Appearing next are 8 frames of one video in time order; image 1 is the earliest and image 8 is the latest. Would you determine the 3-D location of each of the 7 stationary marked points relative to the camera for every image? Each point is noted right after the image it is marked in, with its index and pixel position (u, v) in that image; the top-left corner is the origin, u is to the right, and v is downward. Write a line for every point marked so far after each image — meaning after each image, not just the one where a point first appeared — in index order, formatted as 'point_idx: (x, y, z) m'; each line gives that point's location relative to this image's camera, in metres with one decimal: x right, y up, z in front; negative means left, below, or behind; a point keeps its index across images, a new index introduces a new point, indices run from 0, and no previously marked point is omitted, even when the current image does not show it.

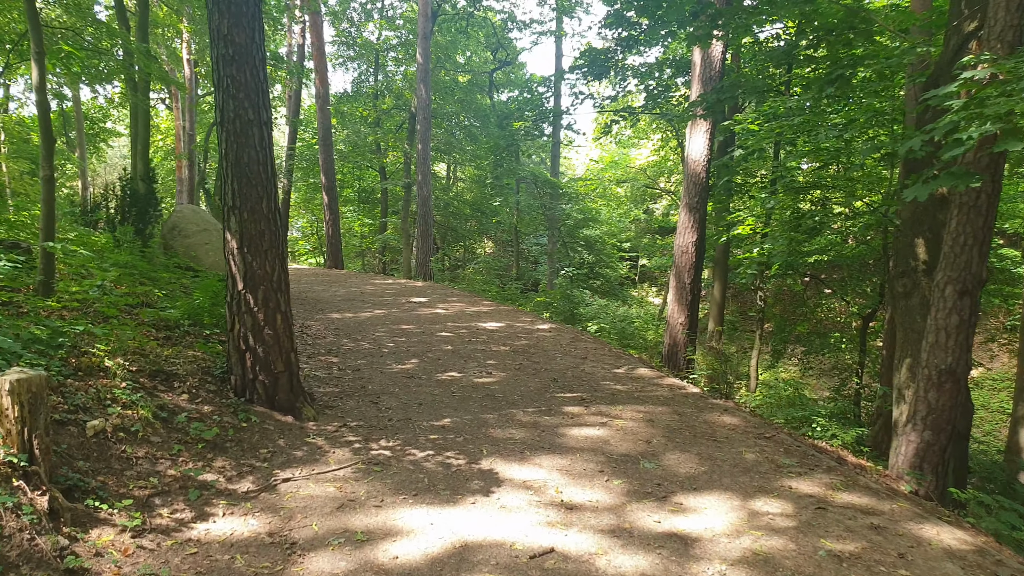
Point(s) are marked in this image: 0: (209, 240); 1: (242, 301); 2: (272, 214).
0: (-3.2, +0.5, +8.8) m
1: (-1.3, -0.1, +4.0) m
2: (-1.1, +0.4, +4.0) m
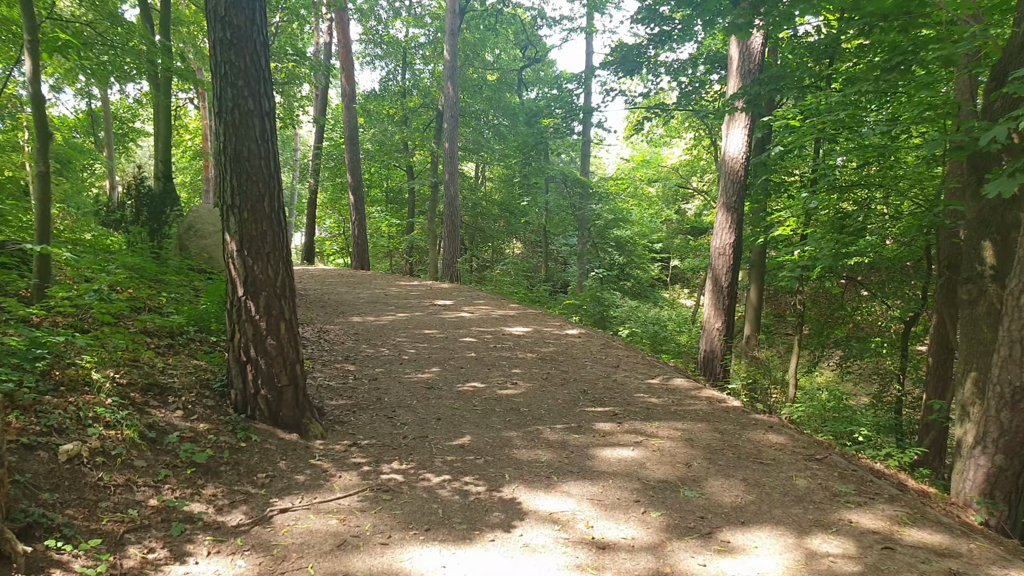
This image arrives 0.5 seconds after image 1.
0: (-2.9, +0.5, +8.6) m
1: (-1.2, -0.1, +3.6) m
2: (-1.0, +0.3, +3.7) m
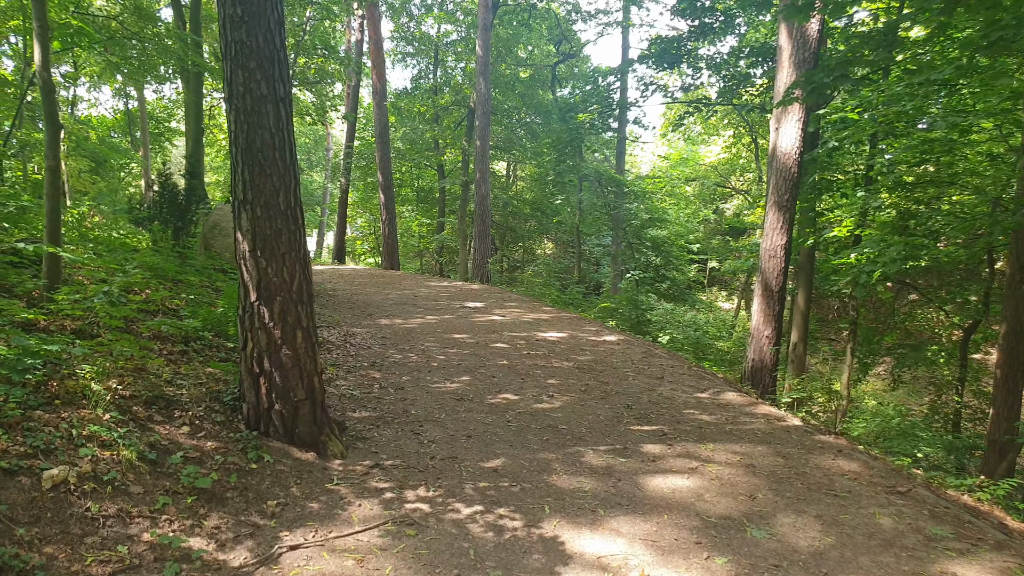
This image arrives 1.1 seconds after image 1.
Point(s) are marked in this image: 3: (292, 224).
0: (-2.5, +0.5, +8.3) m
1: (-1.0, -0.1, +3.3) m
2: (-0.9, +0.3, +3.3) m
3: (-0.9, +0.2, +3.3) m
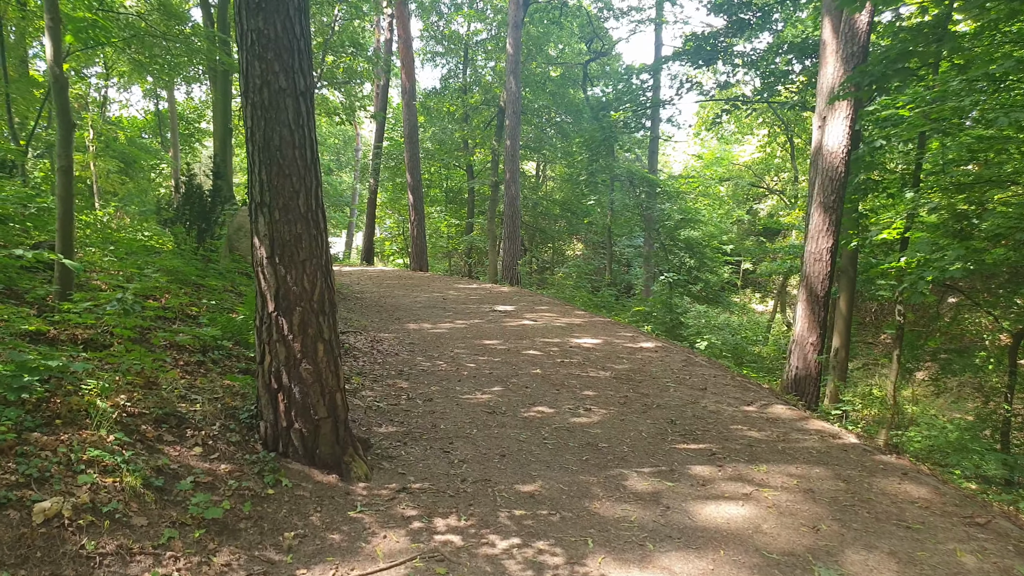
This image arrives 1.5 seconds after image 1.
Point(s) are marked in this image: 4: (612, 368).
0: (-2.2, +0.5, +8.1) m
1: (-0.9, -0.1, +3.0) m
2: (-0.7, +0.3, +3.1) m
3: (-0.7, +0.2, +3.1) m
4: (+0.7, -0.6, +6.0) m
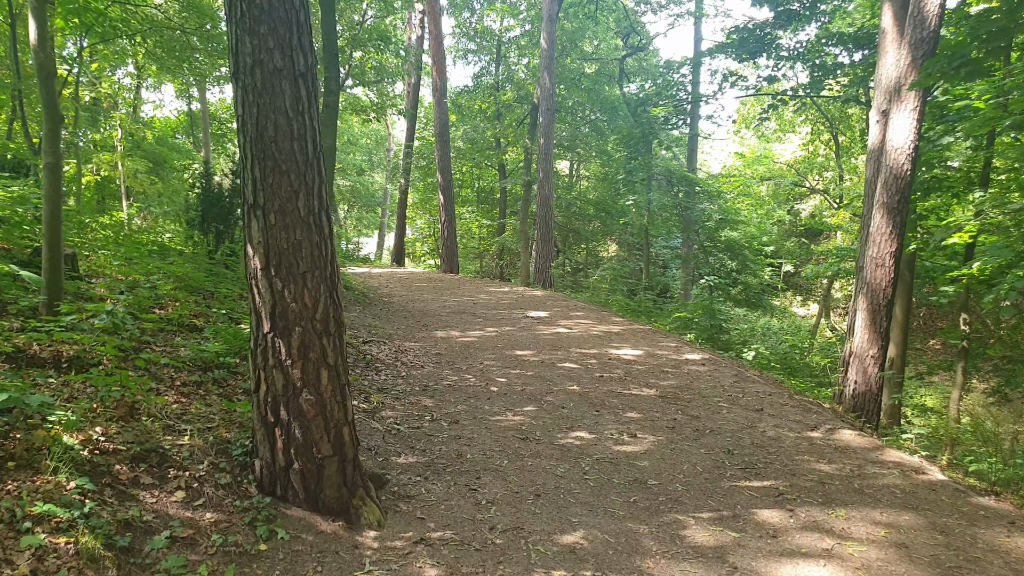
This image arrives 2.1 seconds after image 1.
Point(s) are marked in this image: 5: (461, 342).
0: (-1.9, +0.4, +7.7) m
1: (-0.7, -0.2, +2.6) m
2: (-0.6, +0.2, +2.6) m
3: (-0.6, +0.2, +2.6) m
4: (+0.9, -0.6, +5.5) m
5: (-0.4, -0.5, +7.2) m
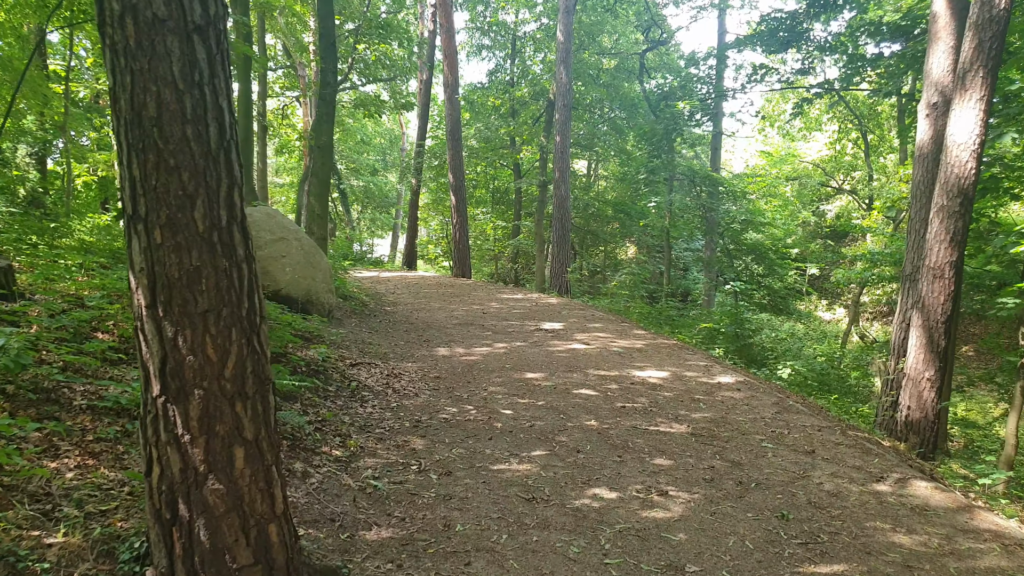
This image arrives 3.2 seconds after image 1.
0: (-1.8, +0.3, +6.9) m
1: (-0.8, -0.3, +1.8) m
2: (-0.6, +0.1, +1.9) m
3: (-0.6, +0.1, +1.8) m
4: (+1.0, -0.7, +4.7) m
5: (-0.4, -0.6, +6.4) m
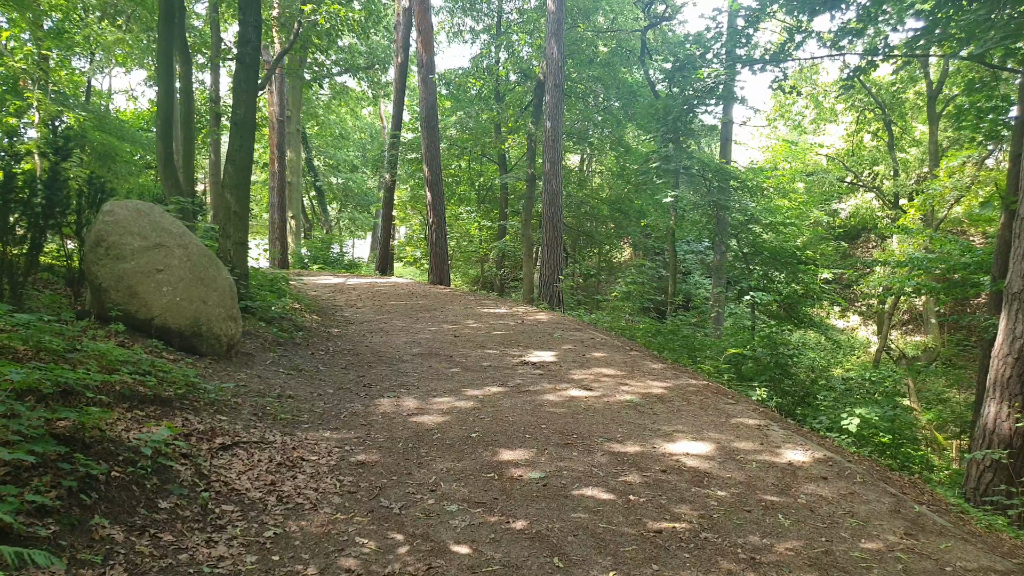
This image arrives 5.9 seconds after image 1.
0: (-2.0, +0.2, +4.9) m
1: (-0.9, -0.4, -0.2) m
2: (-0.7, 0.0, -0.2) m
3: (-0.7, -0.1, -0.2) m
4: (+0.8, -0.9, +2.8) m
5: (-0.5, -0.7, +4.4) m
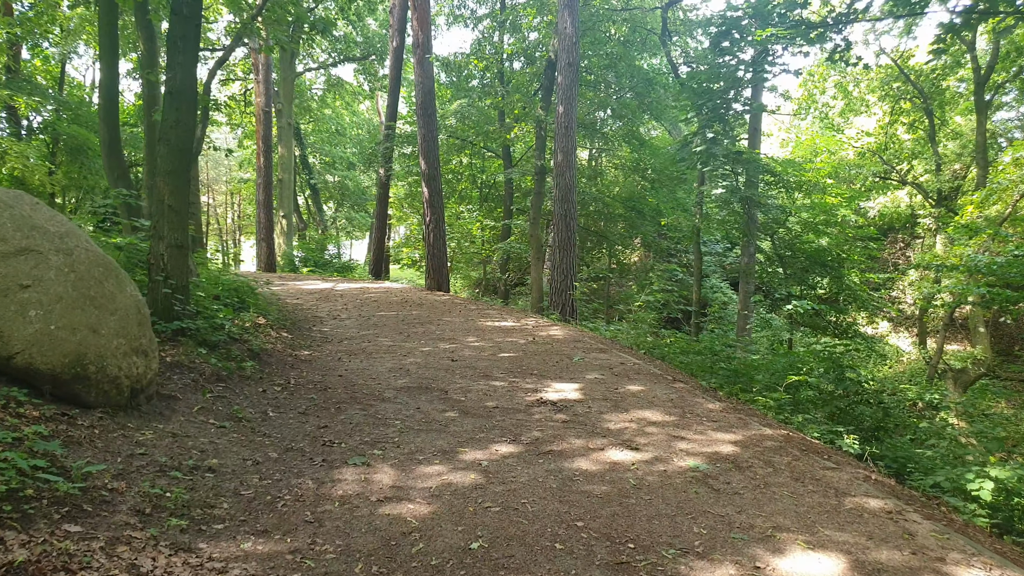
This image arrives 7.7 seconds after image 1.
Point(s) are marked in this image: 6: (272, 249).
0: (-1.9, +0.1, +3.4) m
1: (-0.8, -0.5, -1.6) m
2: (-0.7, -0.1, -1.6) m
3: (-0.7, -0.2, -1.6) m
4: (+0.9, -1.0, +1.3) m
5: (-0.4, -0.8, +2.9) m
6: (-5.0, +0.8, +17.5) m
